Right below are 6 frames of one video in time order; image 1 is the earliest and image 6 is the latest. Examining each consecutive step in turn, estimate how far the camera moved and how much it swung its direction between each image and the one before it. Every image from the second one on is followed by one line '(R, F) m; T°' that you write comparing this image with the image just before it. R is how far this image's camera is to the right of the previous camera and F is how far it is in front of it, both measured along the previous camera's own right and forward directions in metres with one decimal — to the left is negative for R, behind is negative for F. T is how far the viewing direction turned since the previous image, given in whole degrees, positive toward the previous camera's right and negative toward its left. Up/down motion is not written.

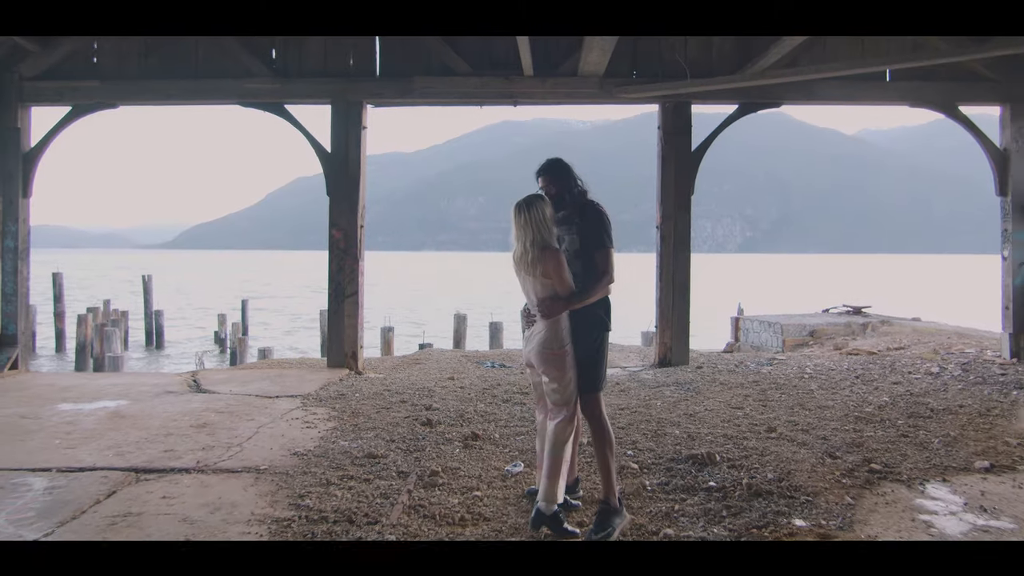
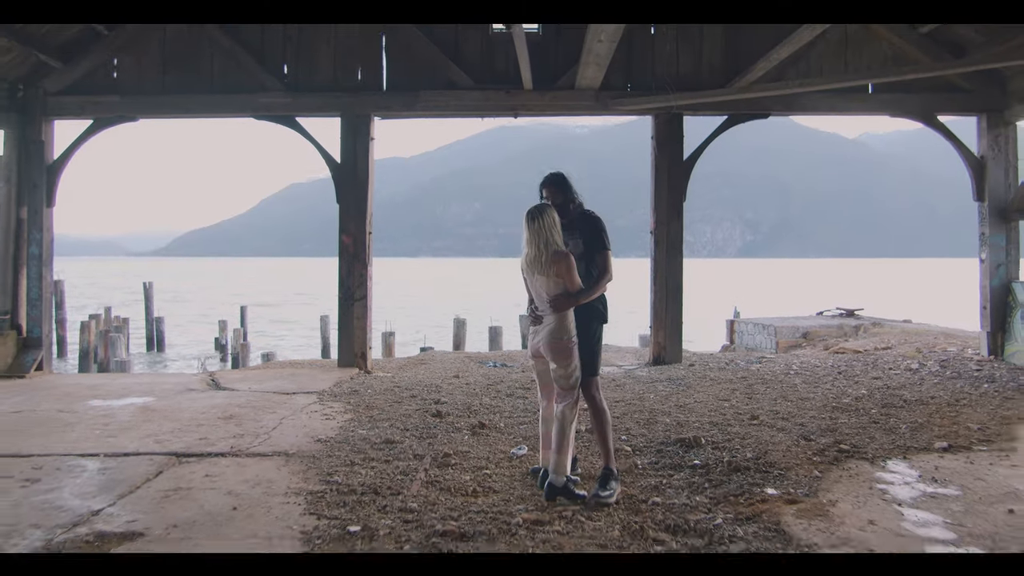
(0.0, -0.4) m; 0°
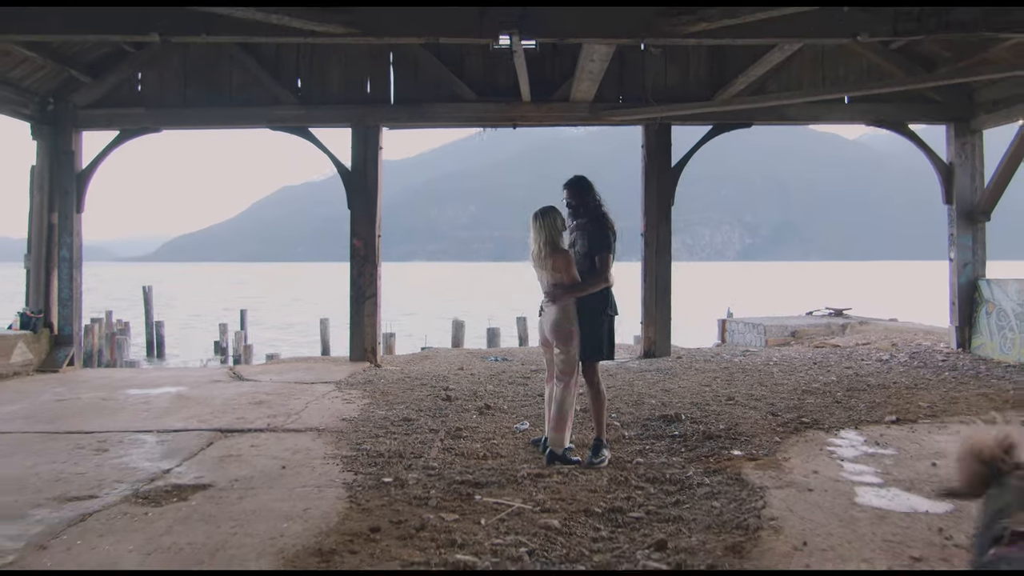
(0.0, -0.6) m; 0°
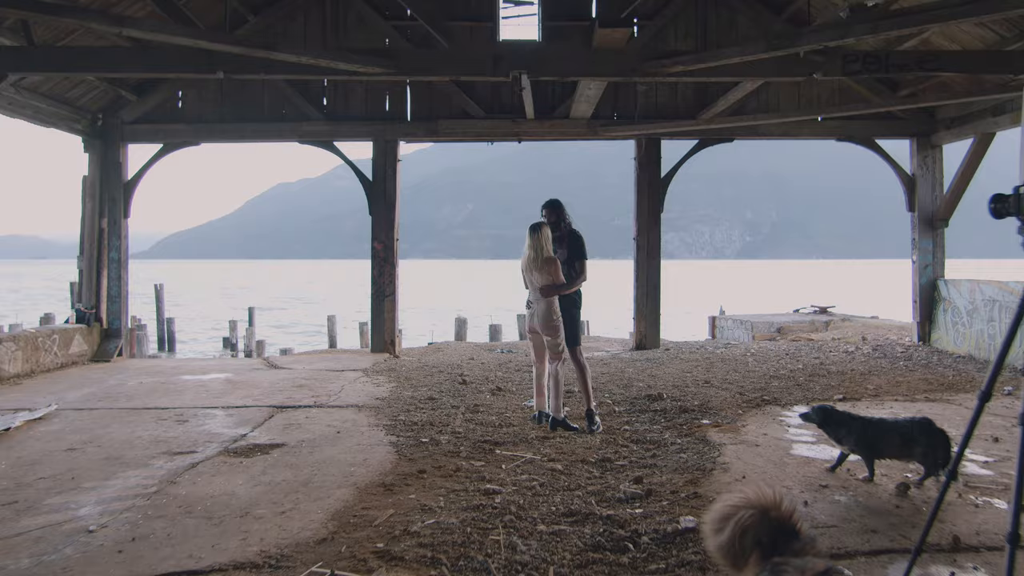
(-0.1, -0.9) m; 0°
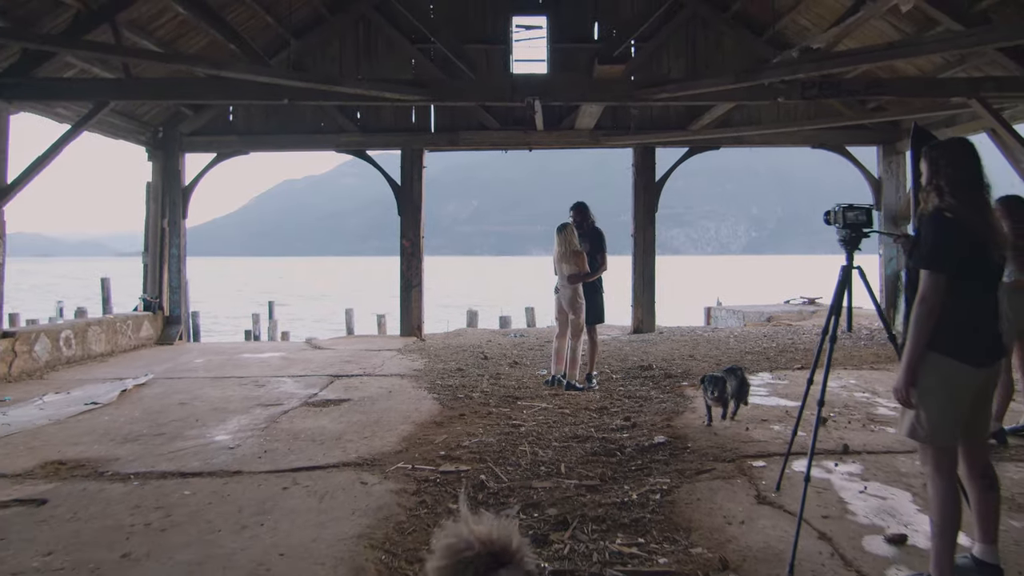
(-0.1, -1.3) m; 0°
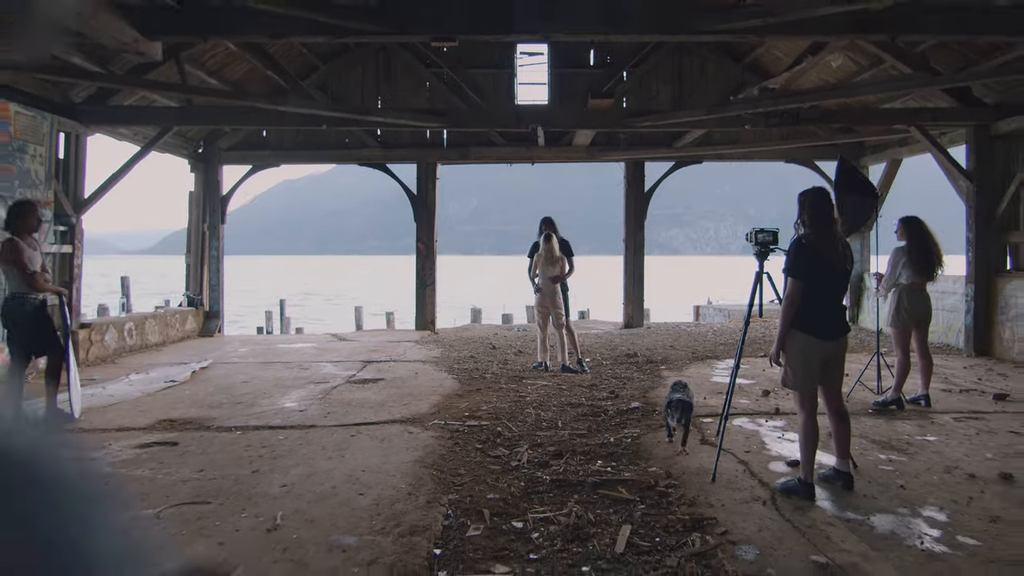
(-0.1, -1.3) m; 0°
